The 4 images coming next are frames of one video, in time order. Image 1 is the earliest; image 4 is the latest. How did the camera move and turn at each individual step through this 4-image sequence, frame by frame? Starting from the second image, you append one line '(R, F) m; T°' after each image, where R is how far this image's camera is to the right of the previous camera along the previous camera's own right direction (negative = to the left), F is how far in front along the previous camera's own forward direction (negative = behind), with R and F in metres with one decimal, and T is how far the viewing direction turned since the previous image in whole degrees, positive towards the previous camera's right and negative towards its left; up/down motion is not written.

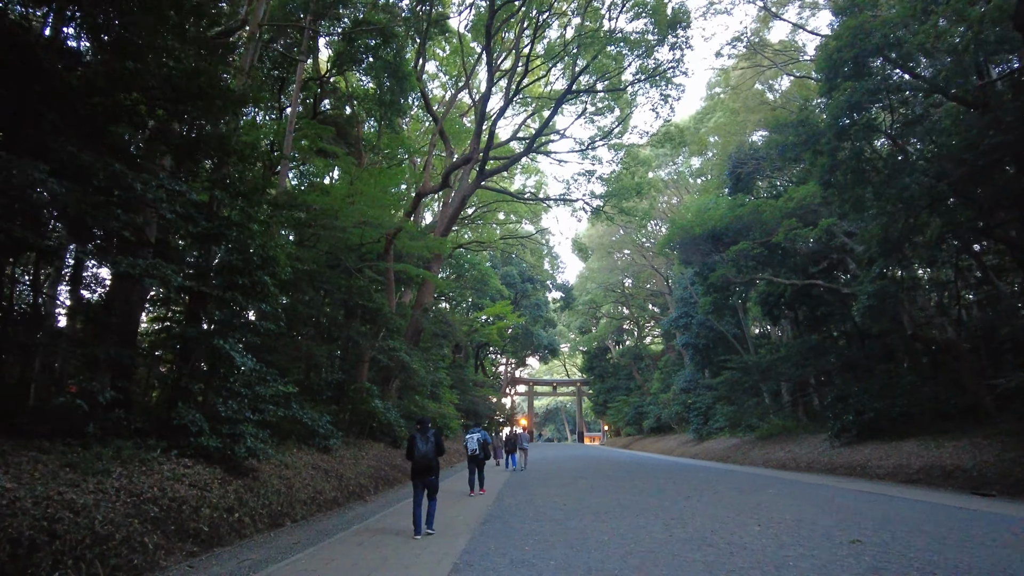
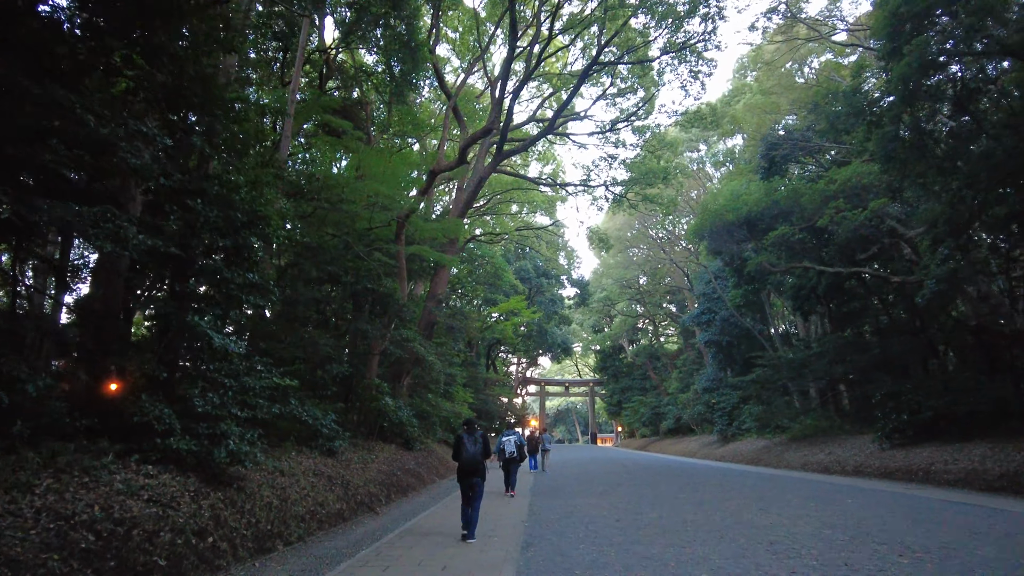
(-0.3, +1.3) m; -1°
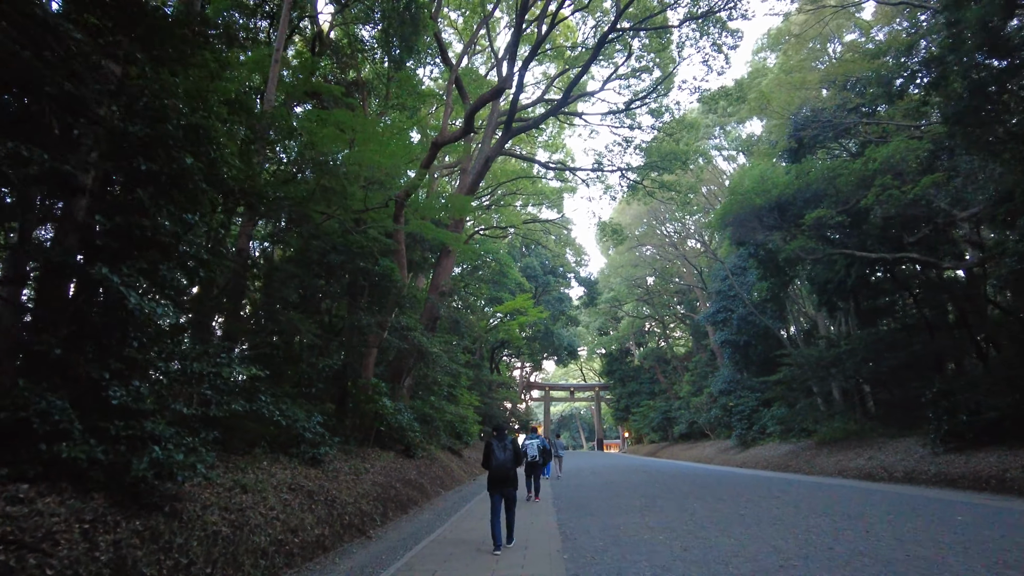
(-0.3, +1.6) m; 0°
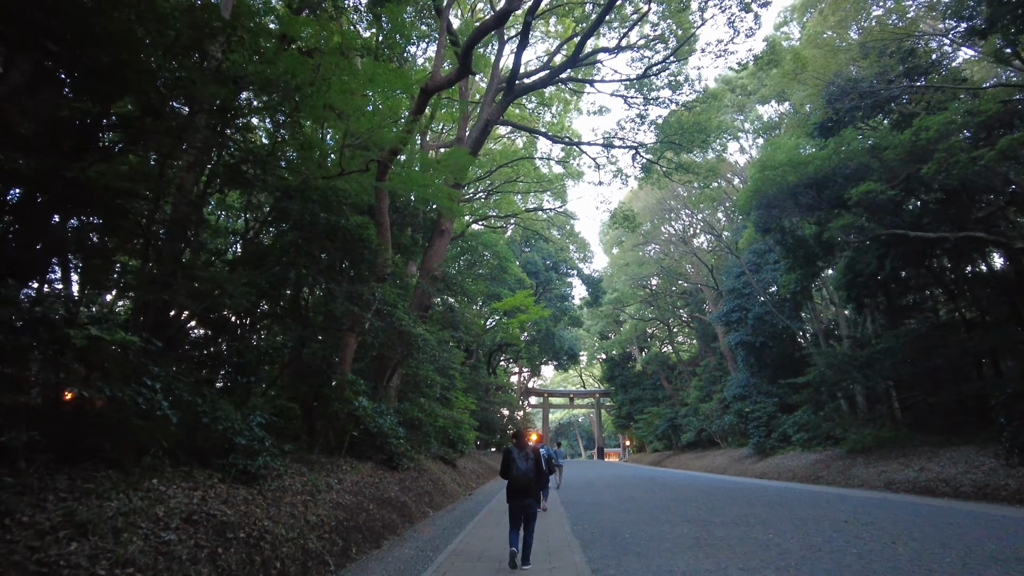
(-0.1, +2.1) m; 0°
